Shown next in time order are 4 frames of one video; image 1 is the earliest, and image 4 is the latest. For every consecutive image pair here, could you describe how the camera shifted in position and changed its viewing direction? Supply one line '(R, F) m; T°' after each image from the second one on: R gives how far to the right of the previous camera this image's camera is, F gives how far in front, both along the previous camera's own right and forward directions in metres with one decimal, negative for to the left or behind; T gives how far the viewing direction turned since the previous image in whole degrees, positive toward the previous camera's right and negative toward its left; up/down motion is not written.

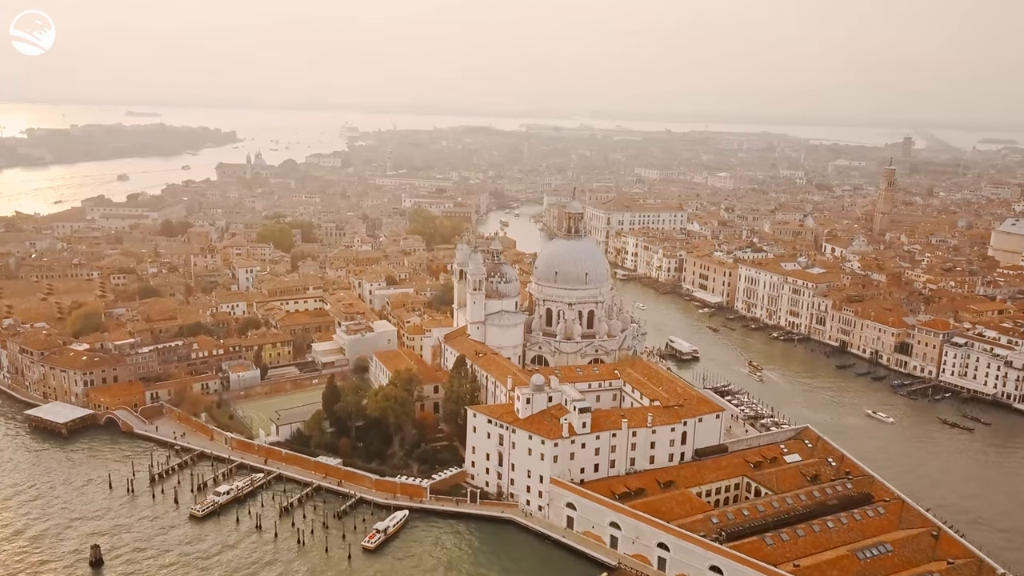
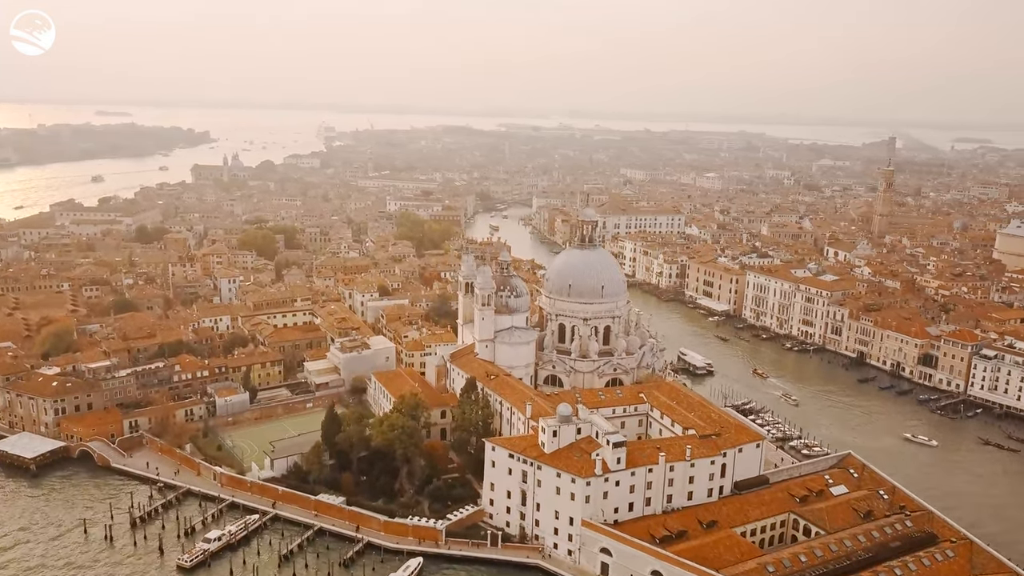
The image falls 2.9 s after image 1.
(-1.5, +2.7) m; +2°
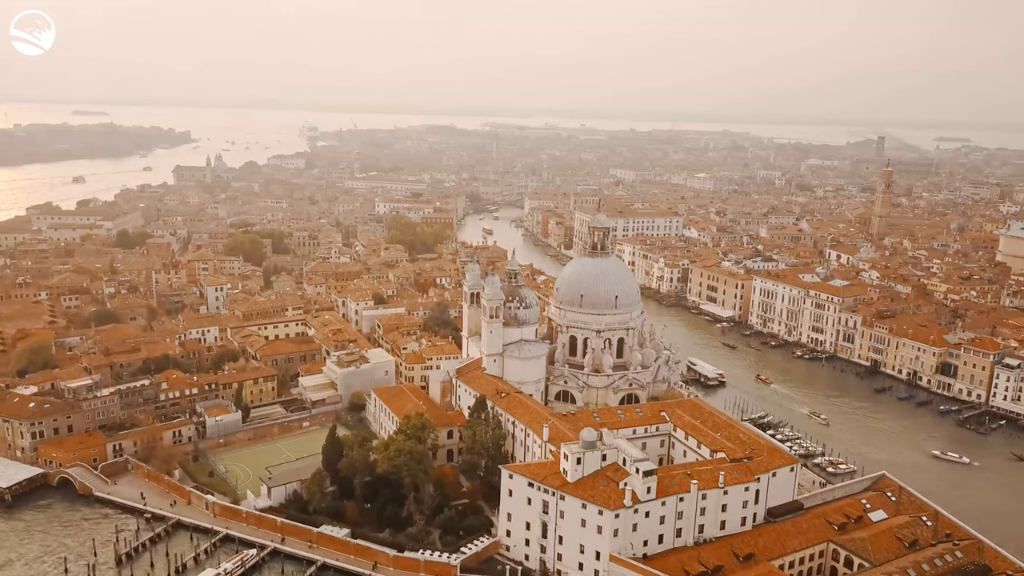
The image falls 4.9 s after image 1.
(-1.1, +1.9) m; +1°
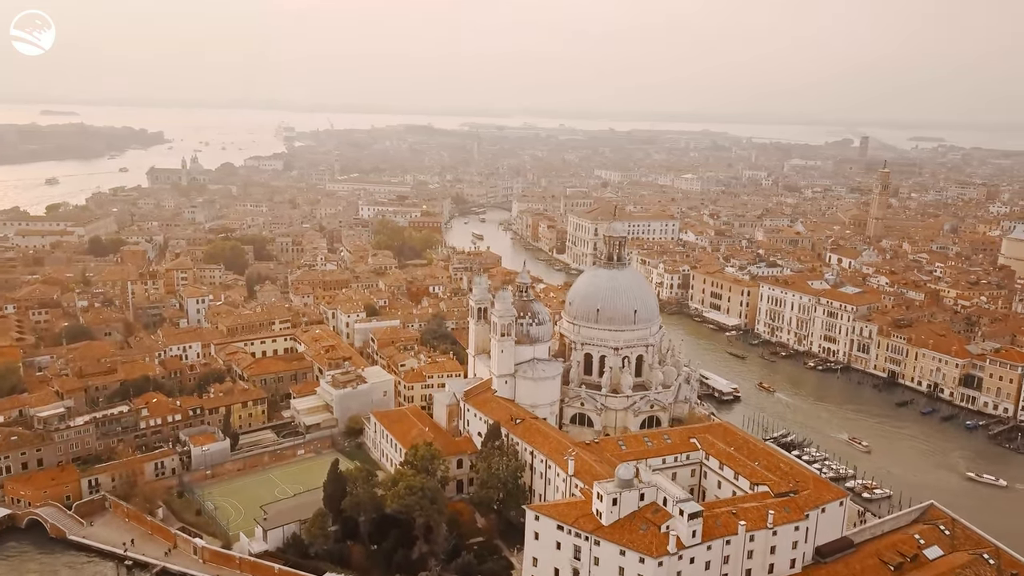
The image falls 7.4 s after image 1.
(-1.4, +2.4) m; +2°
